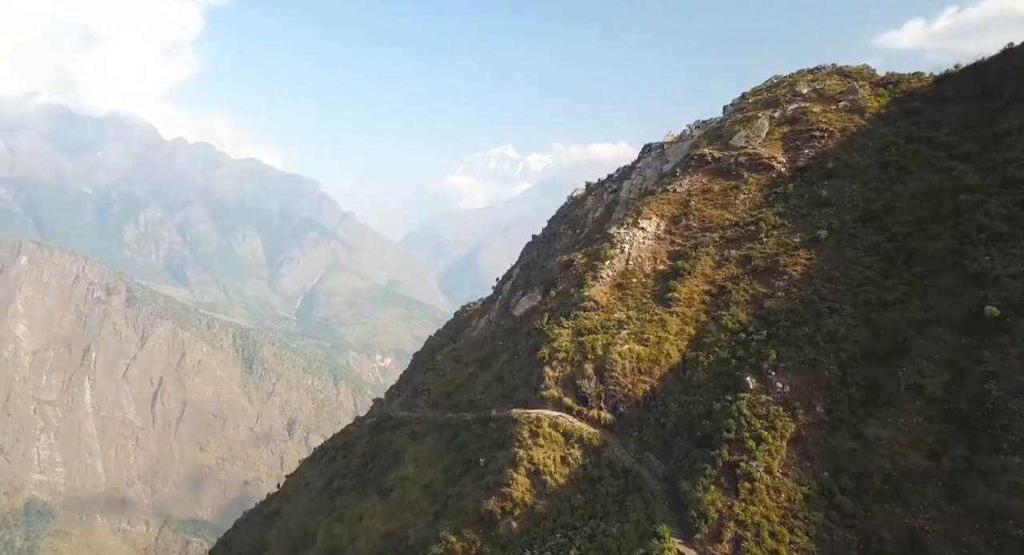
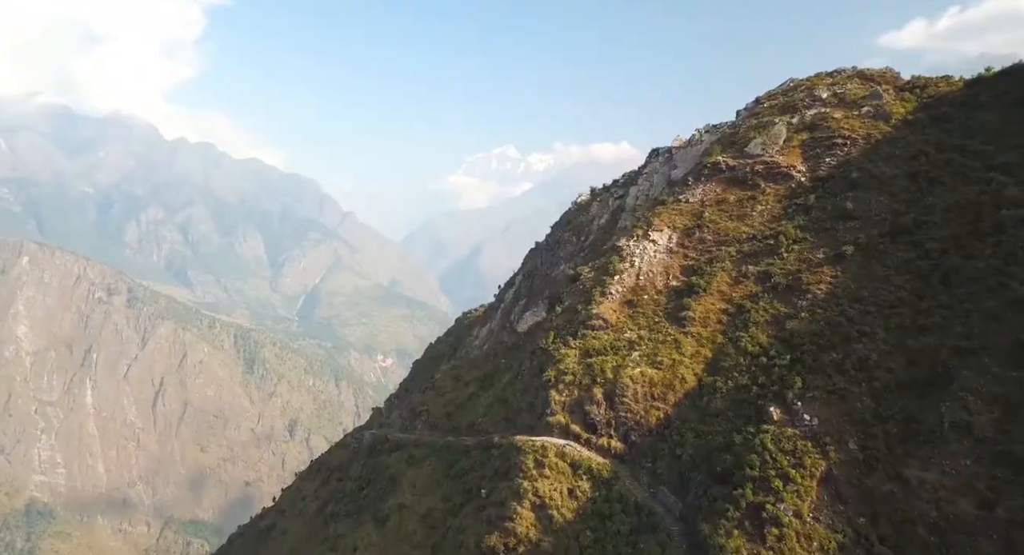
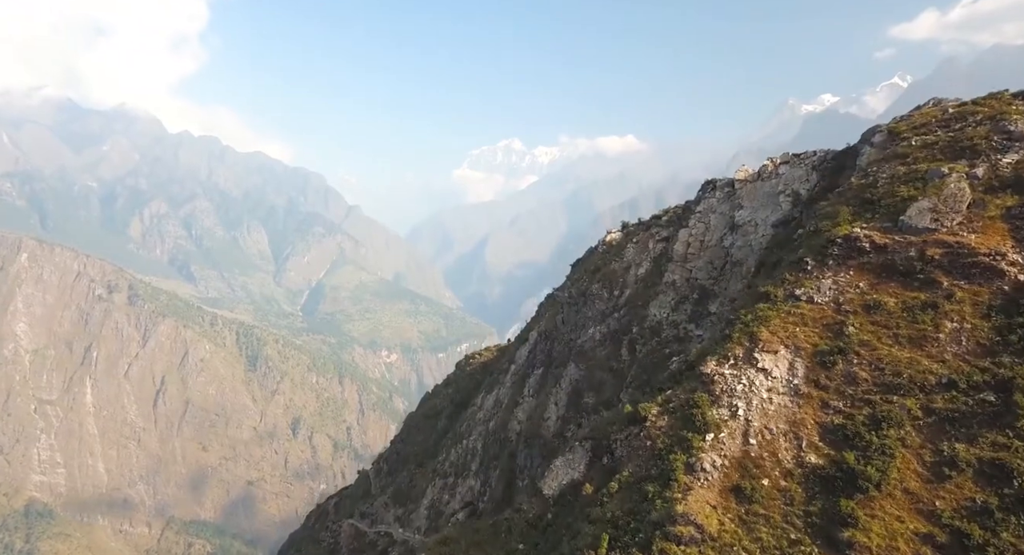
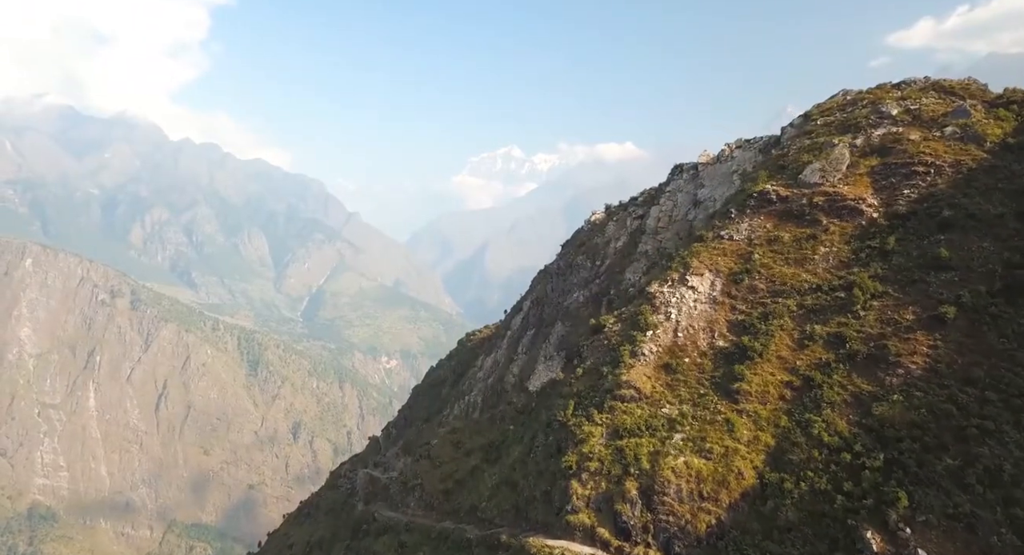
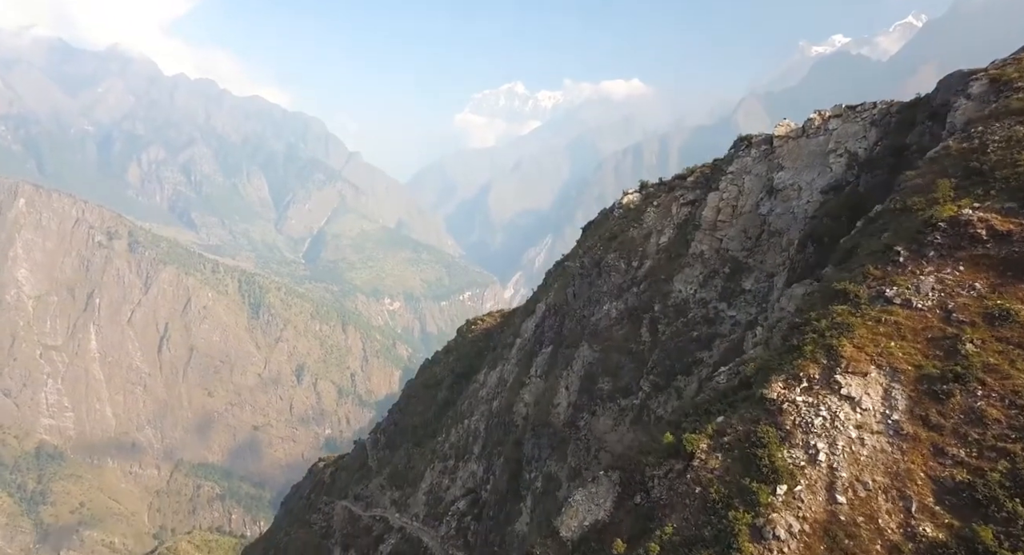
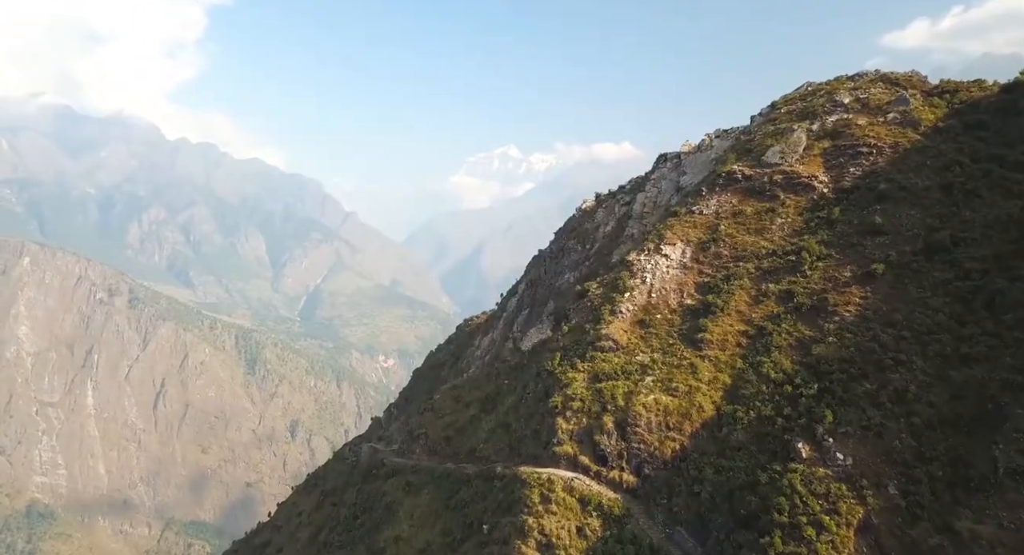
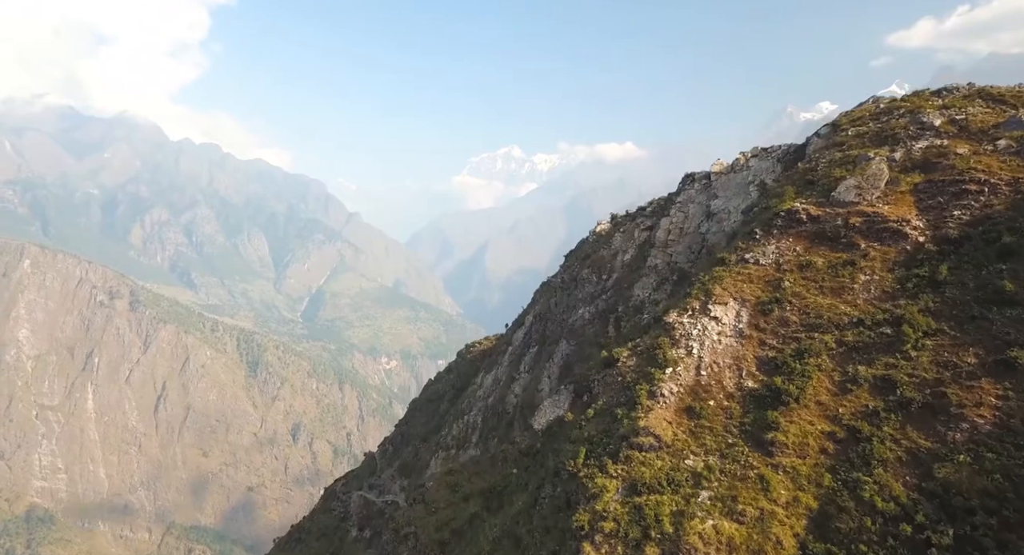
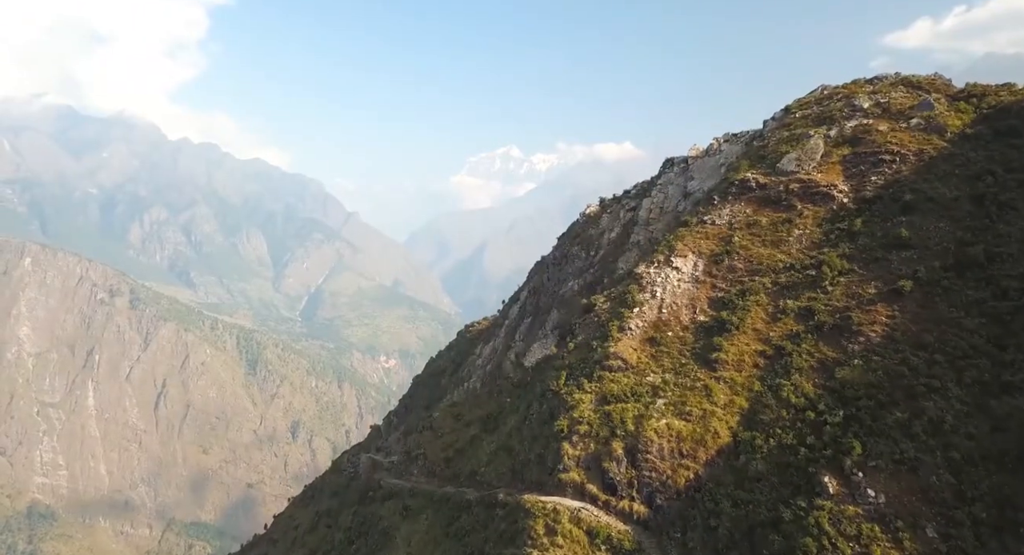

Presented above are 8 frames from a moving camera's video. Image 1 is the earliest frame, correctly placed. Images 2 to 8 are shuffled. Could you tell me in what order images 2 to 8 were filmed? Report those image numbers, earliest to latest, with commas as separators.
2, 6, 8, 4, 7, 3, 5
